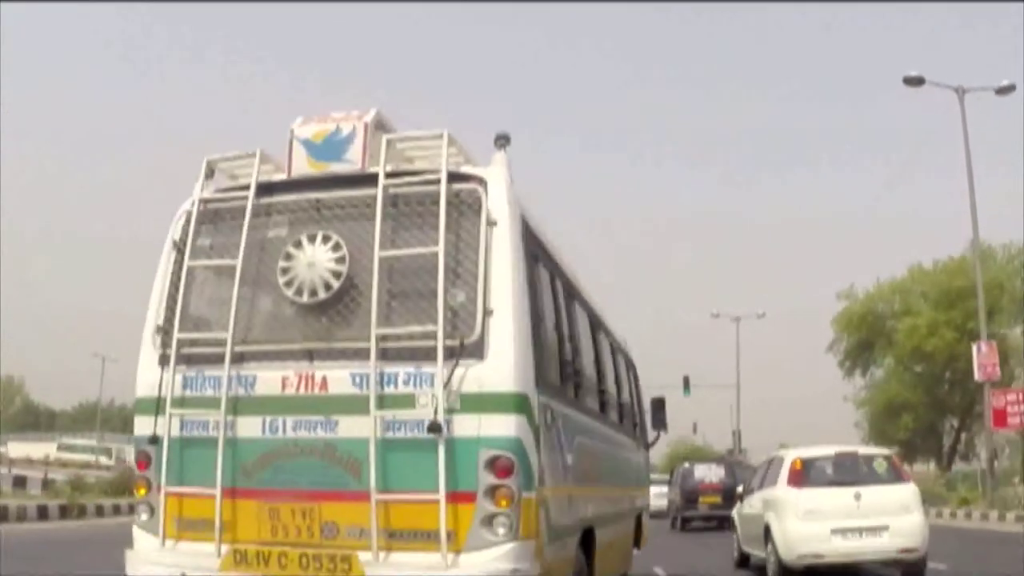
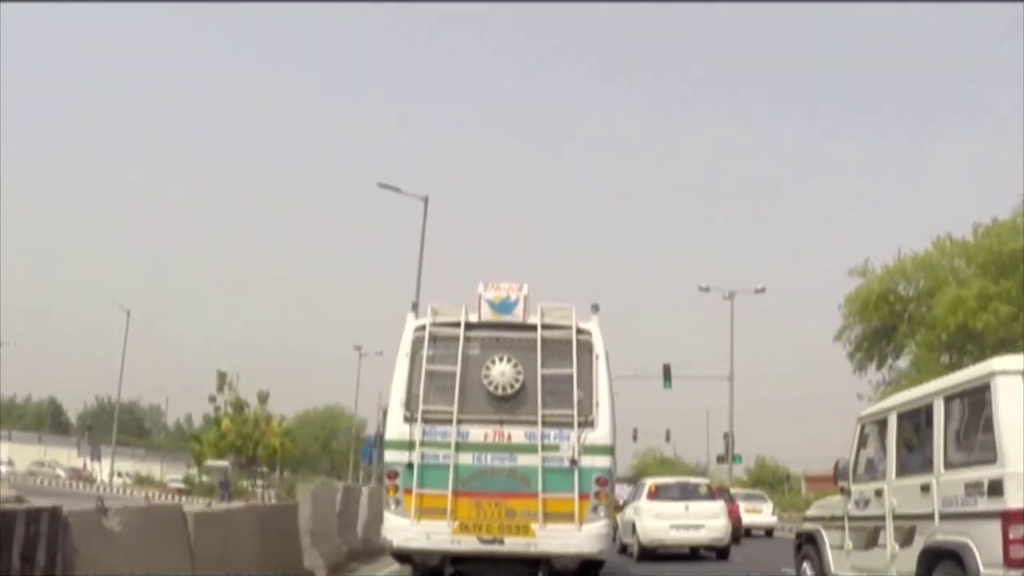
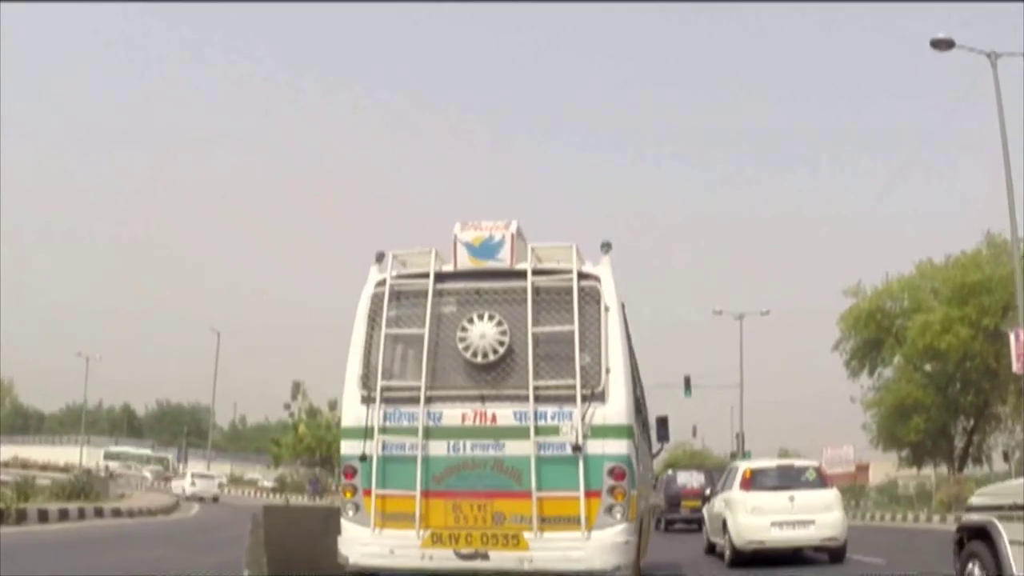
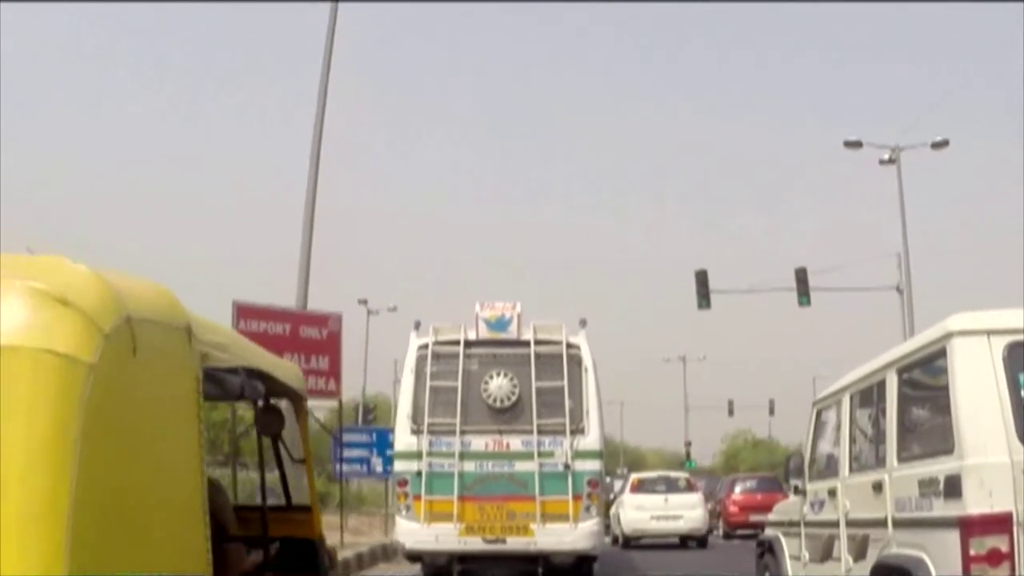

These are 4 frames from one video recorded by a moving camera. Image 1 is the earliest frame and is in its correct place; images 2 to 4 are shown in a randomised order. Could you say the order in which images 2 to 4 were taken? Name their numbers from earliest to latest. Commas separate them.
3, 2, 4
